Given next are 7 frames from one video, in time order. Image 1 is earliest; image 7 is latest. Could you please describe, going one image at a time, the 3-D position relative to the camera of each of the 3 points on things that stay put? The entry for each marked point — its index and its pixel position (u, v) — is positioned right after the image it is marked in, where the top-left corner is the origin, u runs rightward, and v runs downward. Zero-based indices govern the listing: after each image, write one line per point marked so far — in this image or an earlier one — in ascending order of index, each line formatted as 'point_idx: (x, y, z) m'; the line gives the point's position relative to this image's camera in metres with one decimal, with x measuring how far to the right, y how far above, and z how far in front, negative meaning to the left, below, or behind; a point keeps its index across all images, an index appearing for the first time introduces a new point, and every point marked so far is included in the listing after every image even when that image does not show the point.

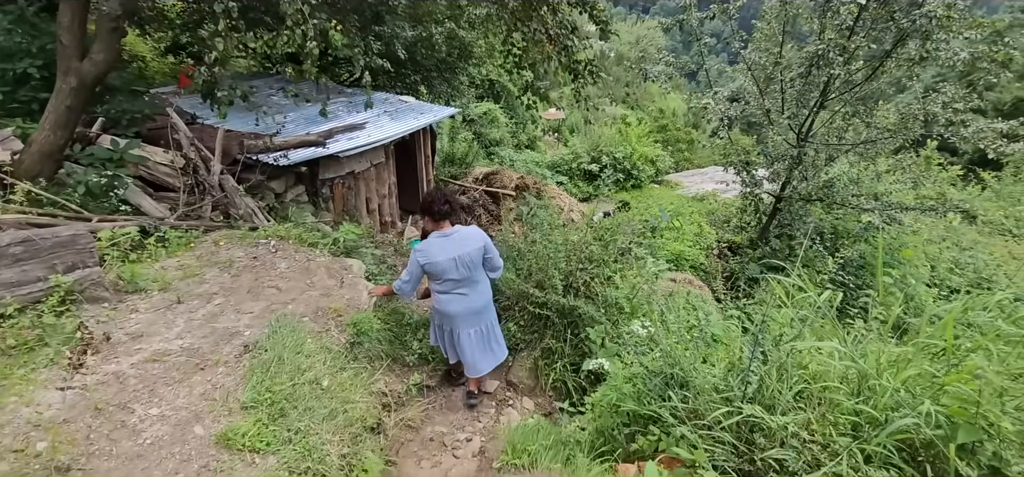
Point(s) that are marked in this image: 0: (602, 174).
0: (+2.4, +1.7, +13.6) m
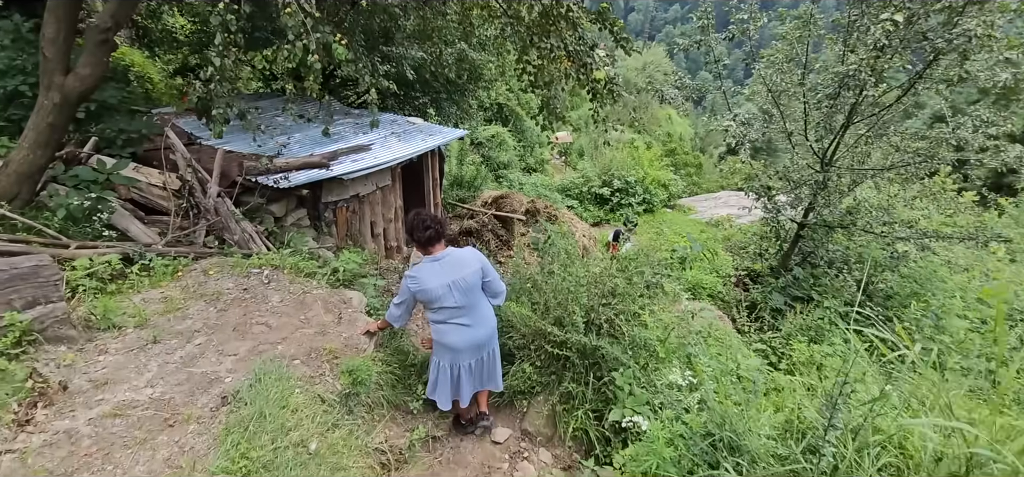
0: (+2.6, +1.0, +13.3) m
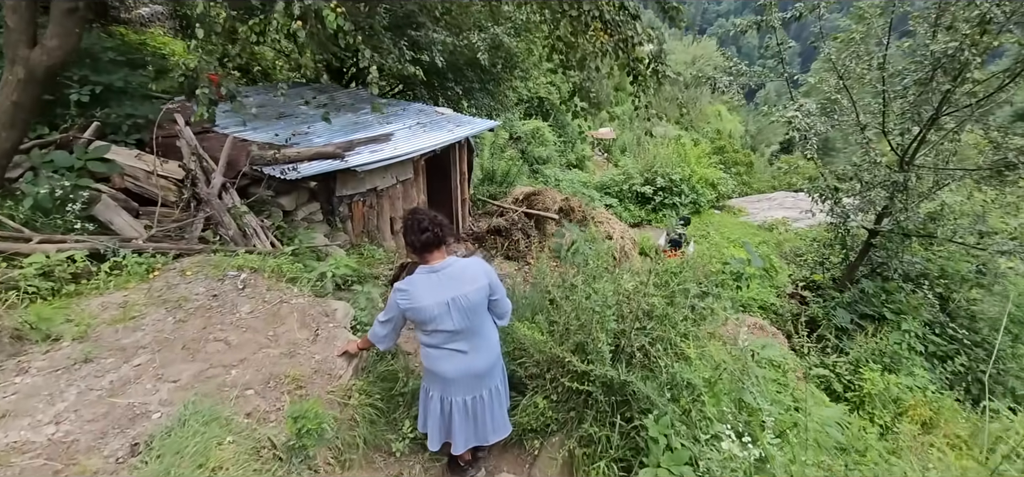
0: (+3.4, +1.0, +12.4) m
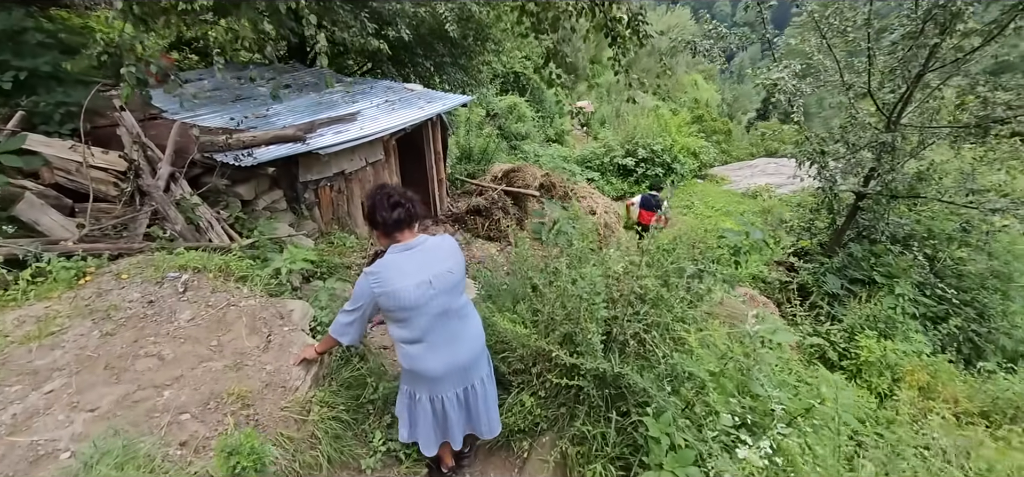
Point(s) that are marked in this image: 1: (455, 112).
0: (+2.9, +1.6, +12.1) m
1: (-1.4, +3.0, +12.2) m
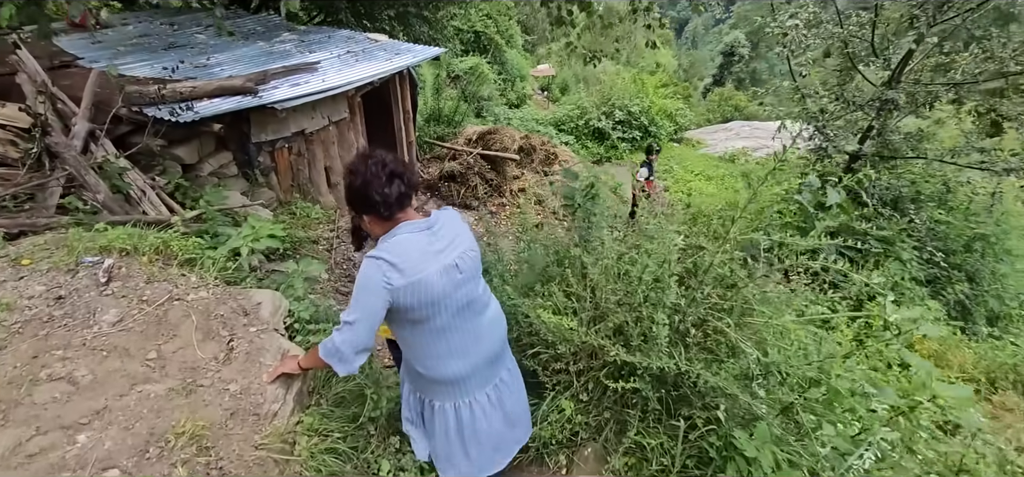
0: (+2.3, +2.4, +11.6) m
1: (-2.0, +3.6, +11.2) m
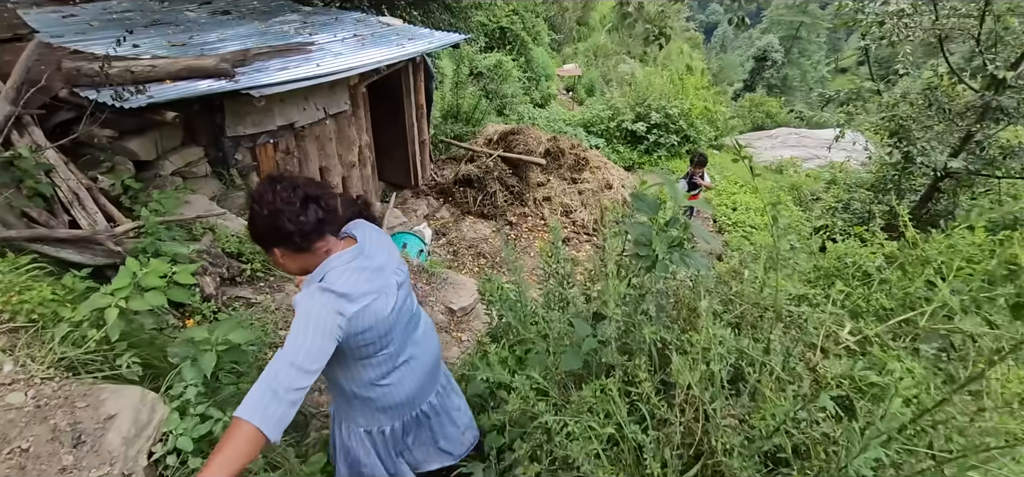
0: (+2.8, +2.1, +10.5) m
1: (-1.5, +3.5, +10.4) m
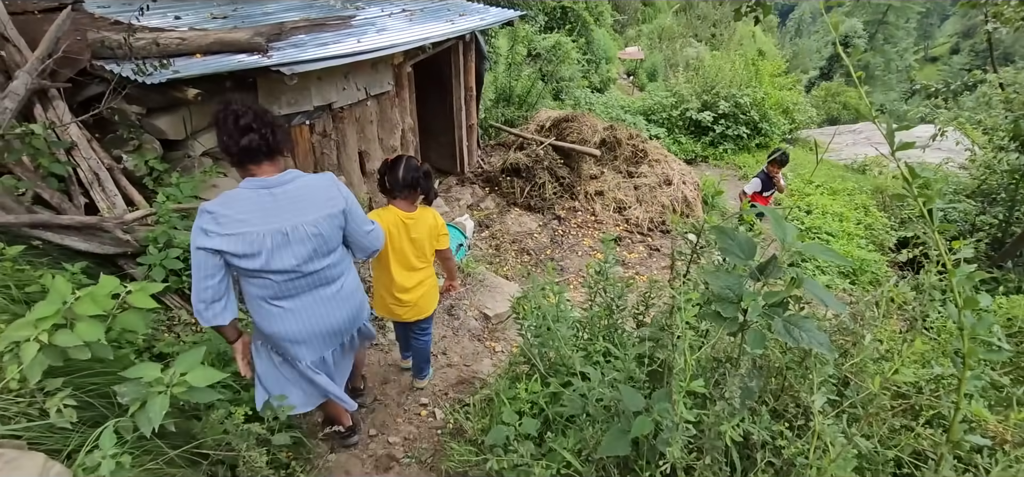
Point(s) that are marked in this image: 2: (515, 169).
0: (+3.8, +2.1, +9.7) m
1: (-0.4, +3.7, +9.9) m
2: (0.0, +0.9, +6.6) m
